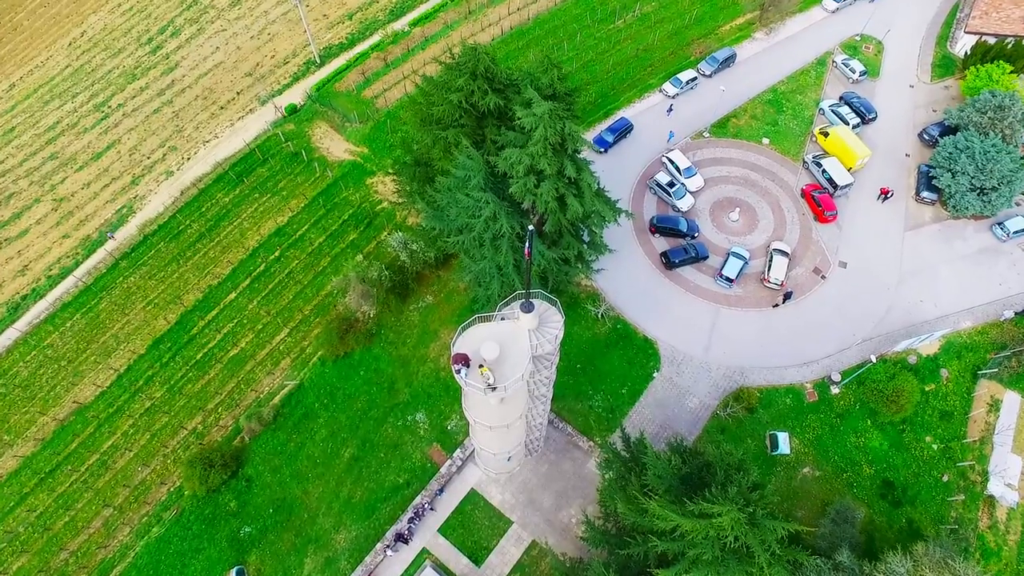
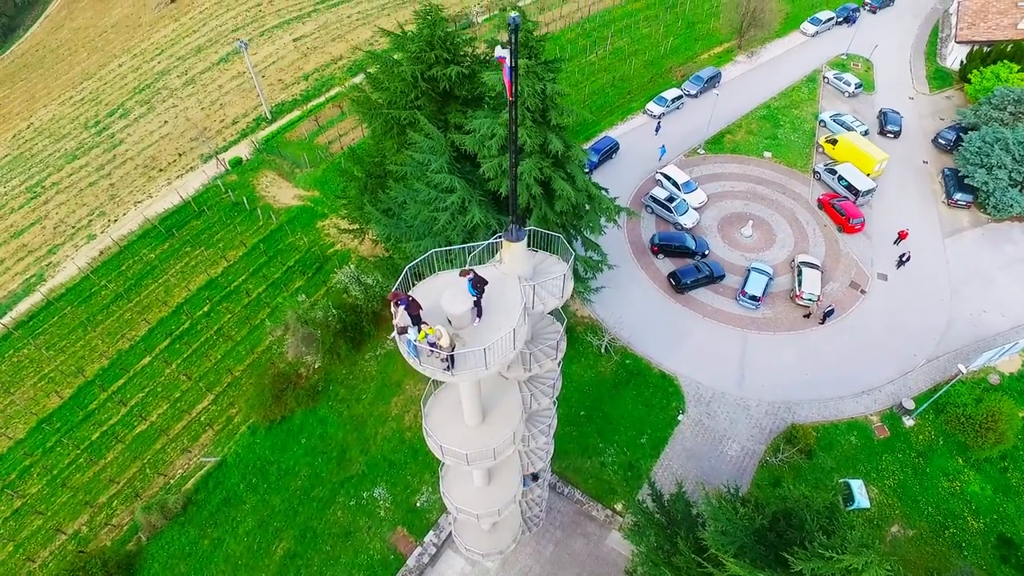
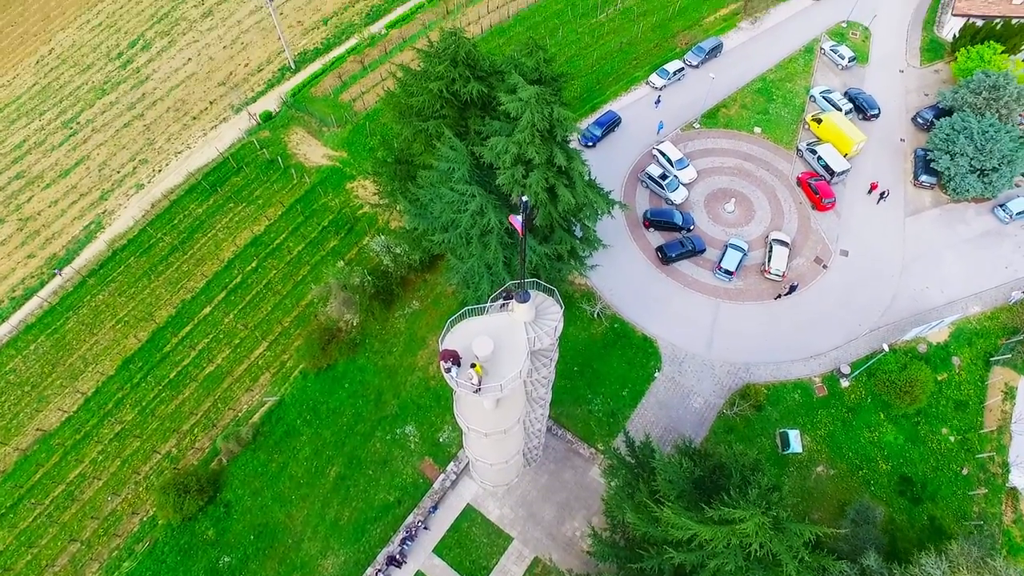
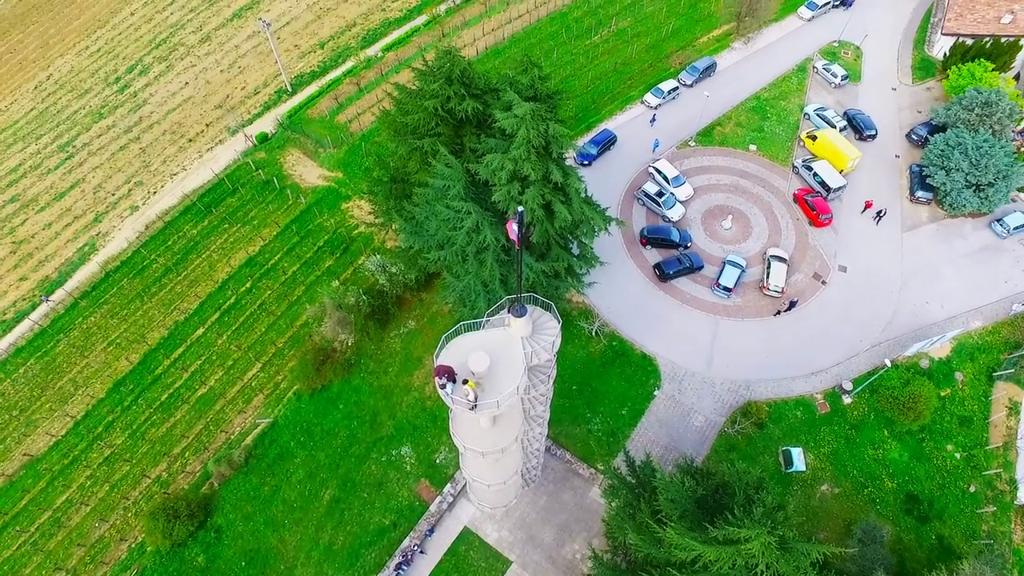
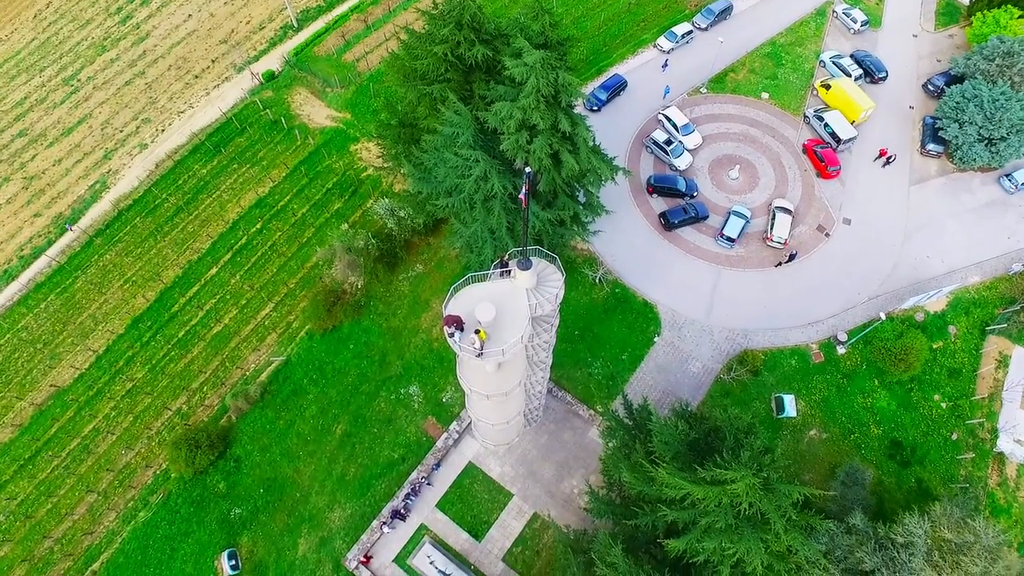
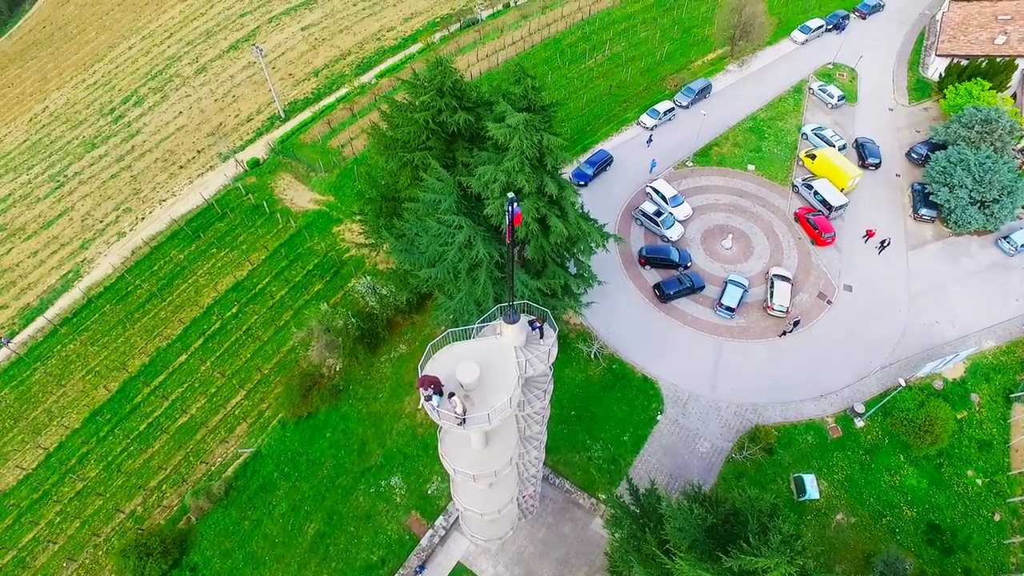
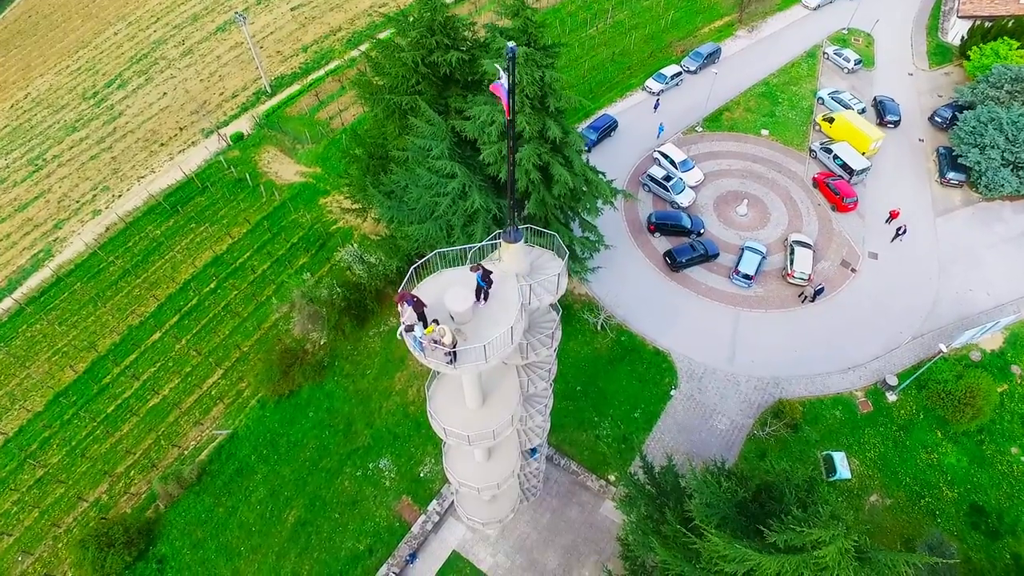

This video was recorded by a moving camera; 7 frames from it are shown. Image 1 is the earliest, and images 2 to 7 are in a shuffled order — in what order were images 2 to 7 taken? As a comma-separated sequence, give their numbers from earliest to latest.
5, 3, 4, 6, 7, 2
